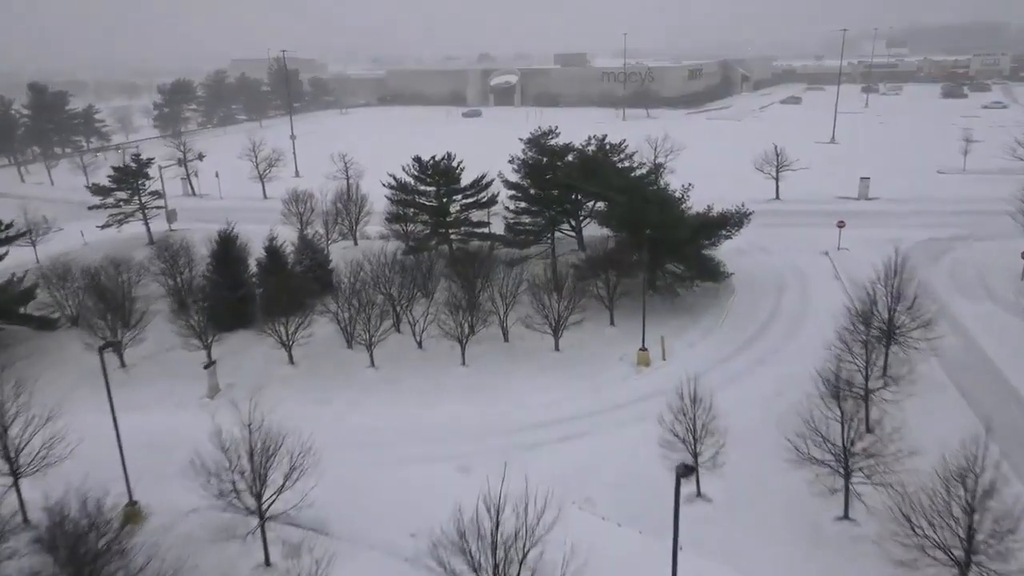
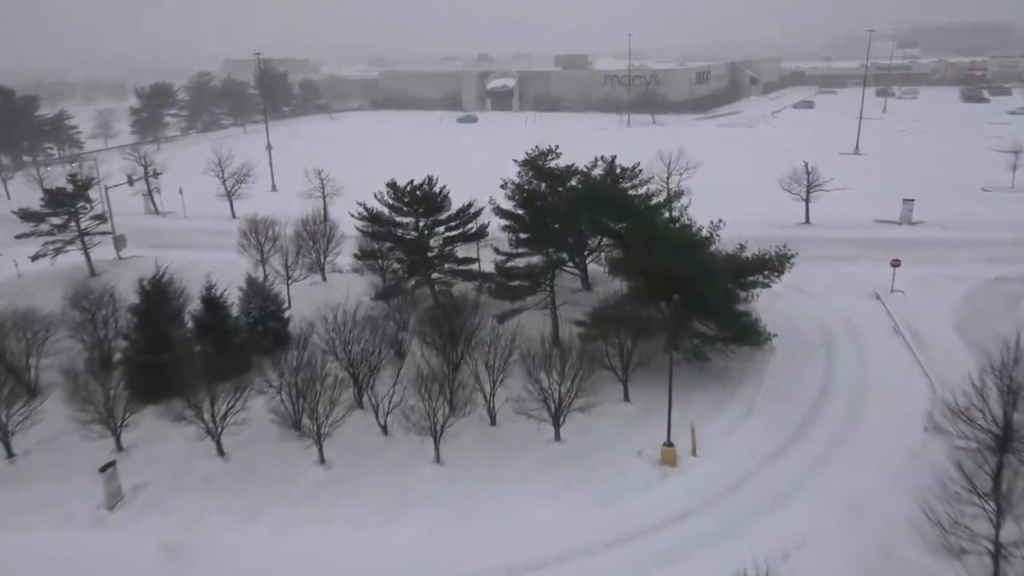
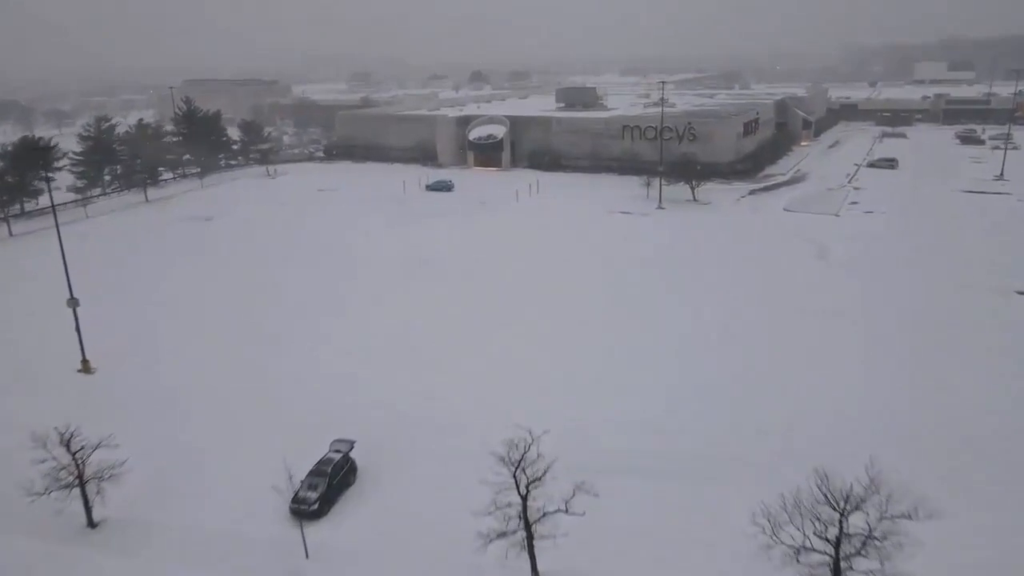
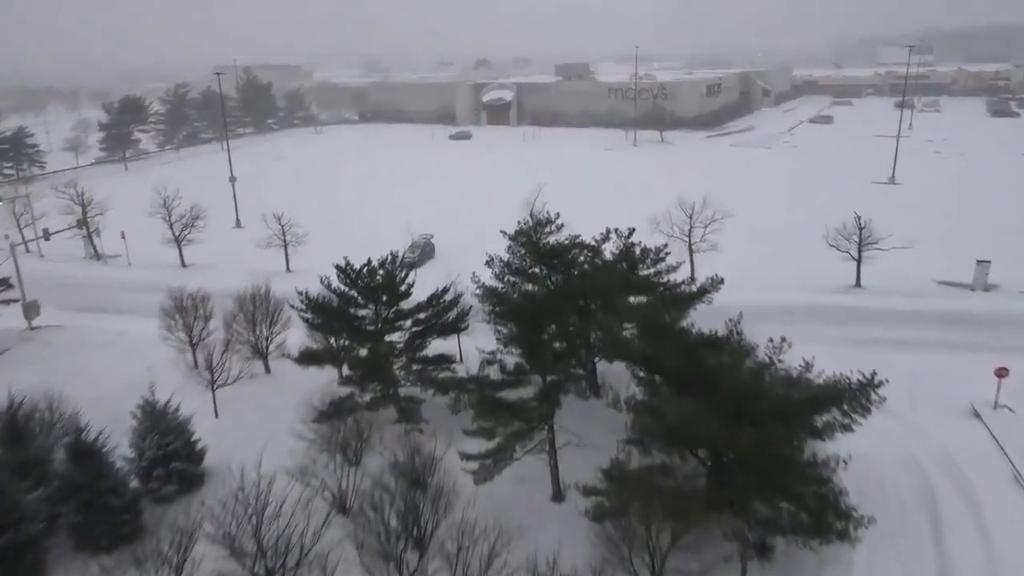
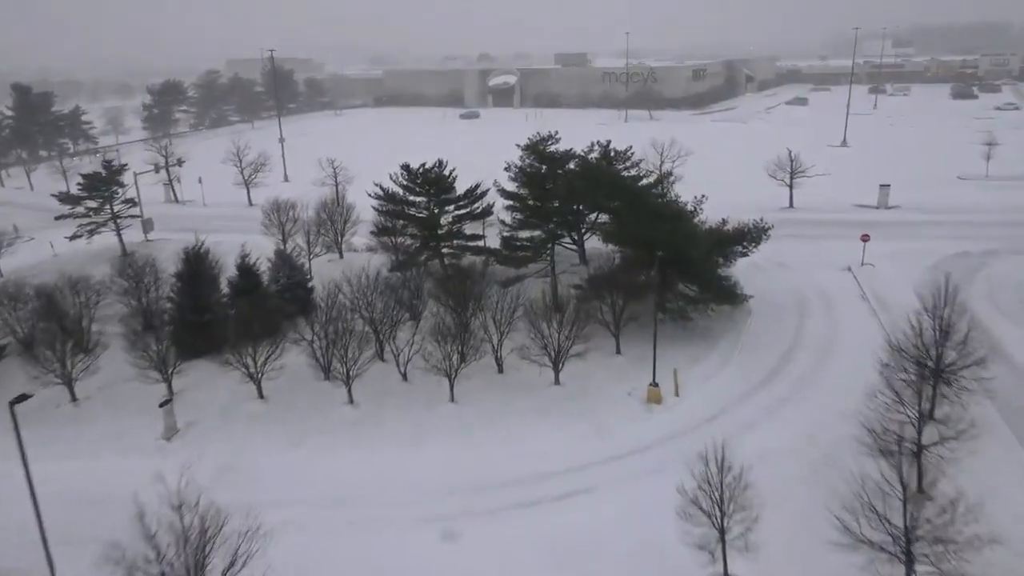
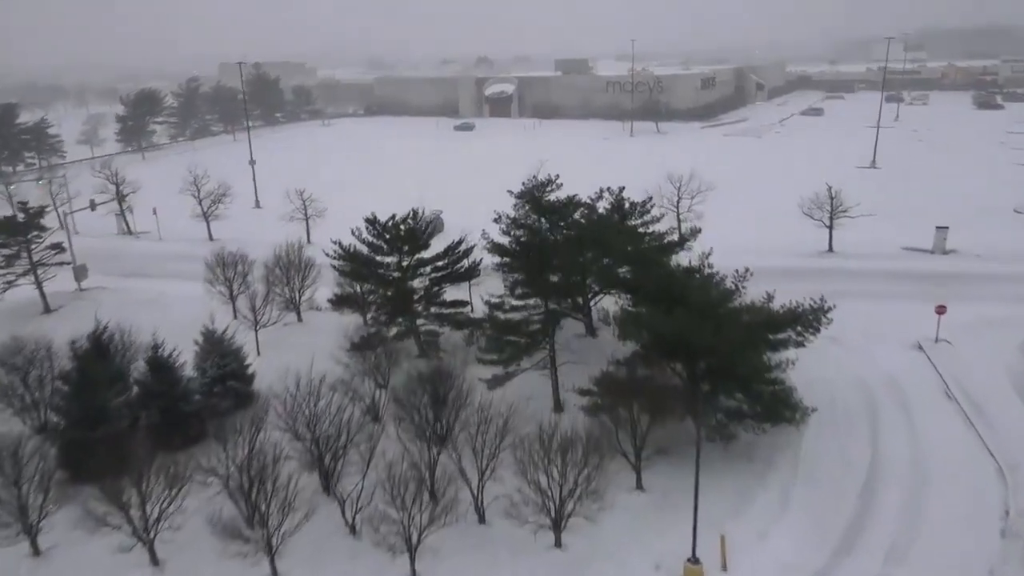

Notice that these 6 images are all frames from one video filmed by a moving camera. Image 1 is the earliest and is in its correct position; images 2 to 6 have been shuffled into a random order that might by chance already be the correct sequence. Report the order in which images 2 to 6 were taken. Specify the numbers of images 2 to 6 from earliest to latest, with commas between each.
5, 2, 6, 4, 3
